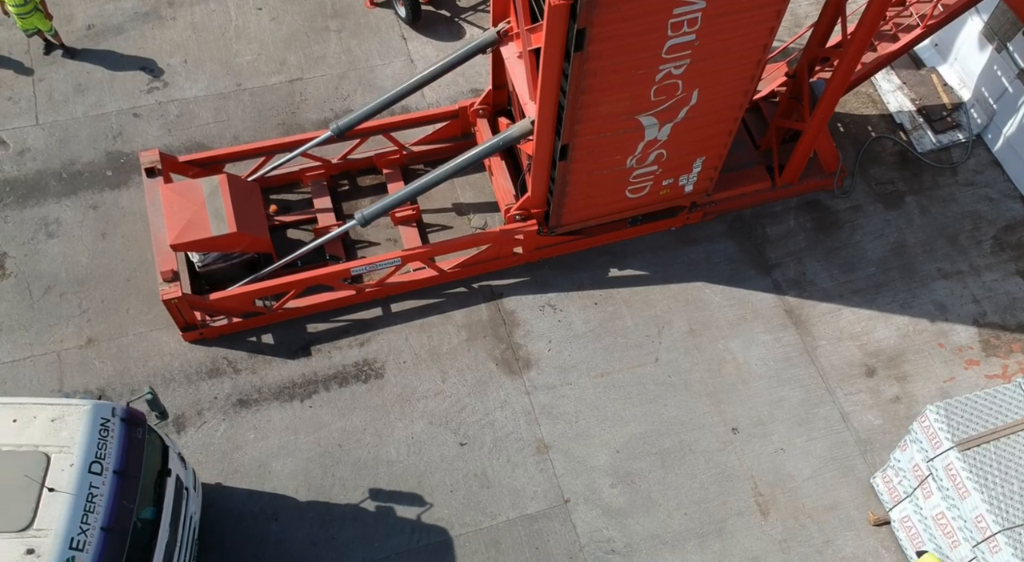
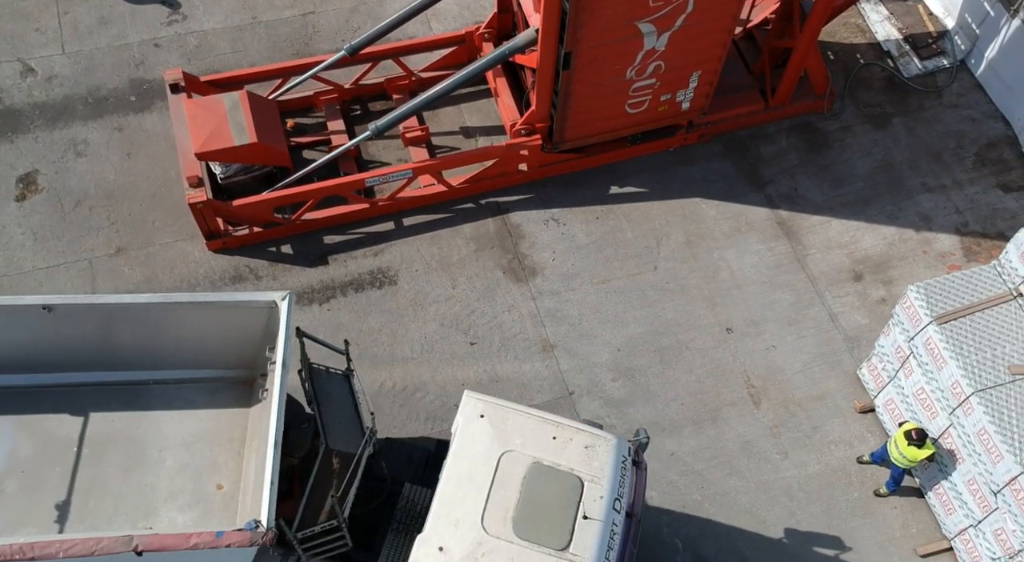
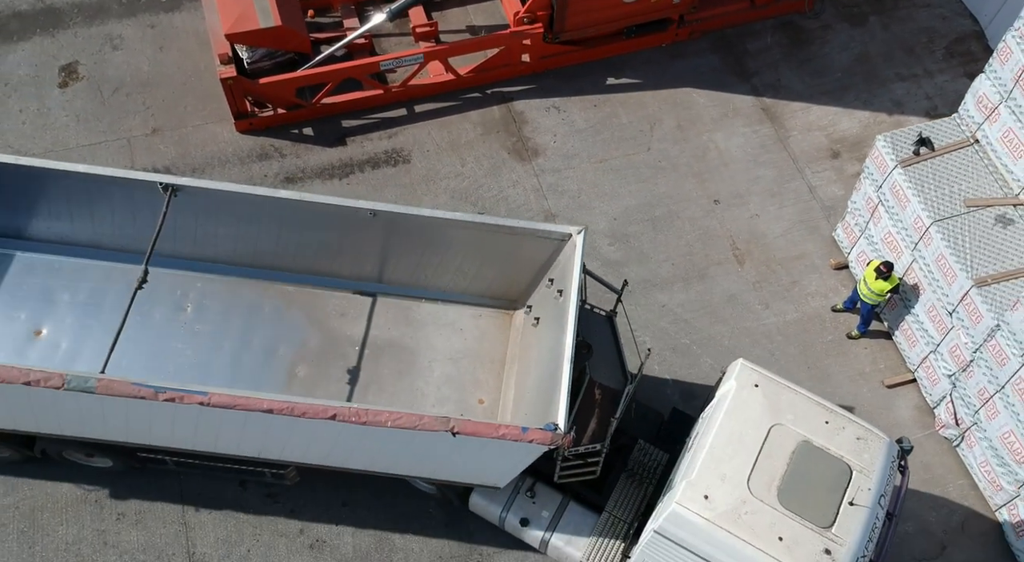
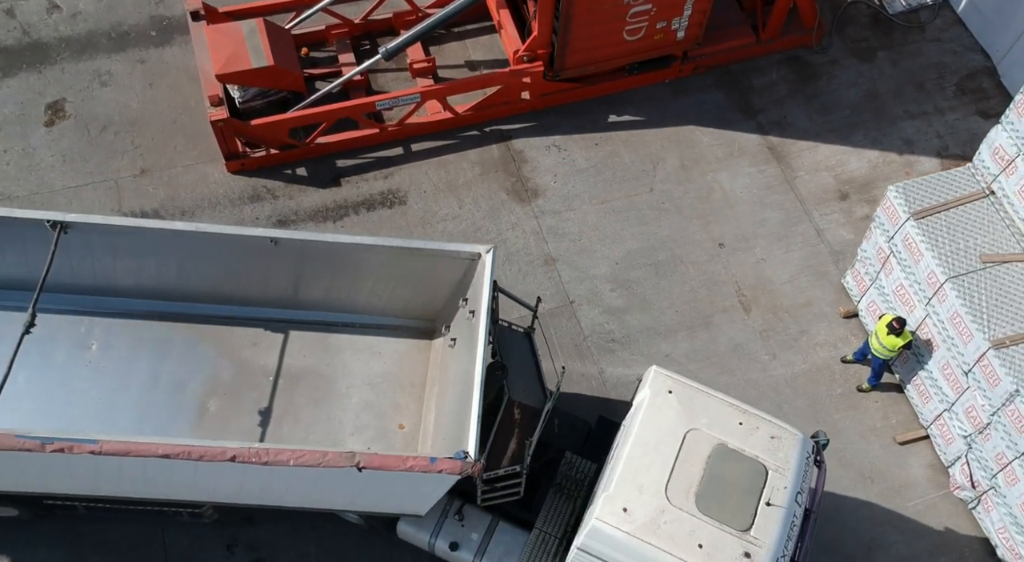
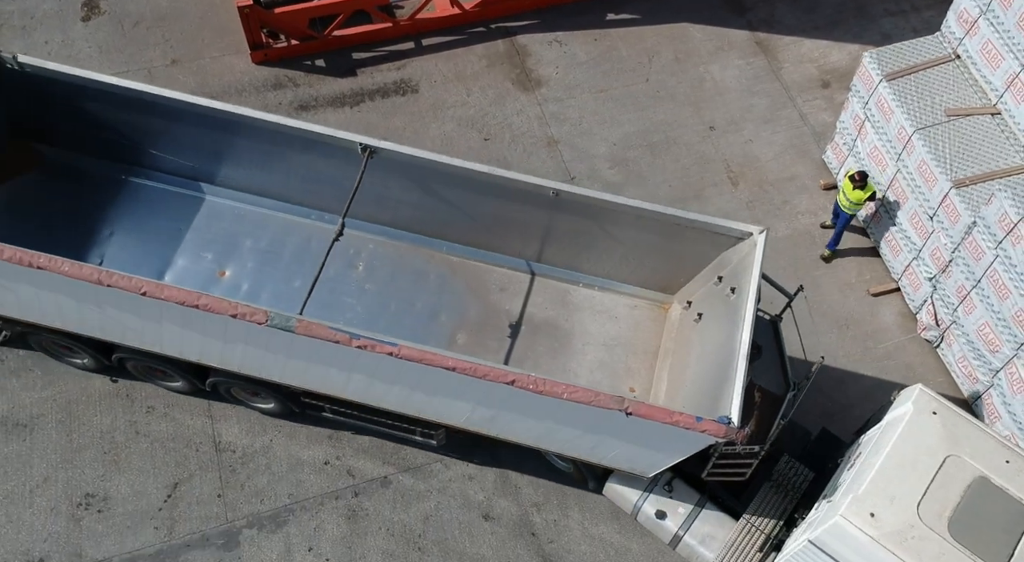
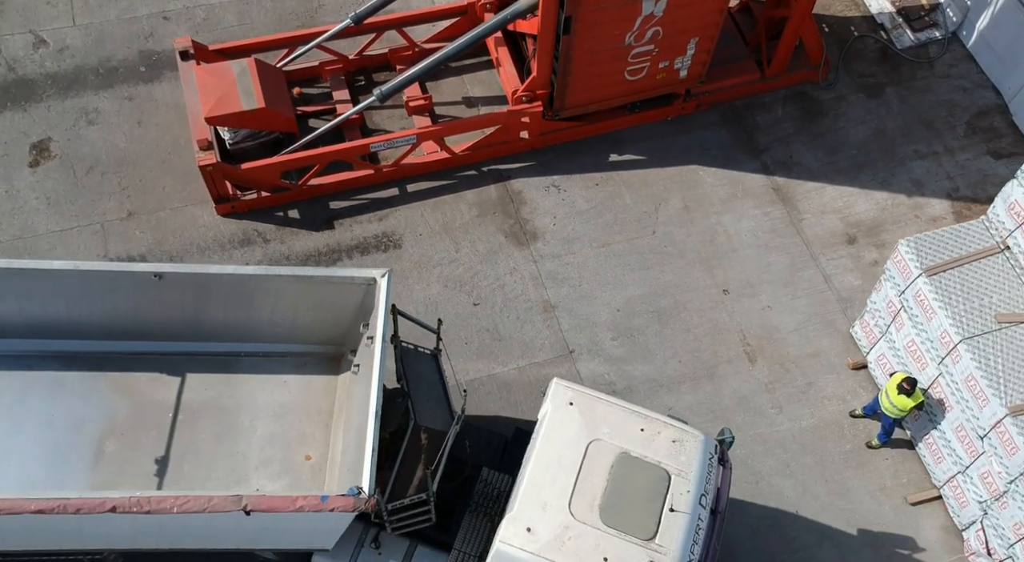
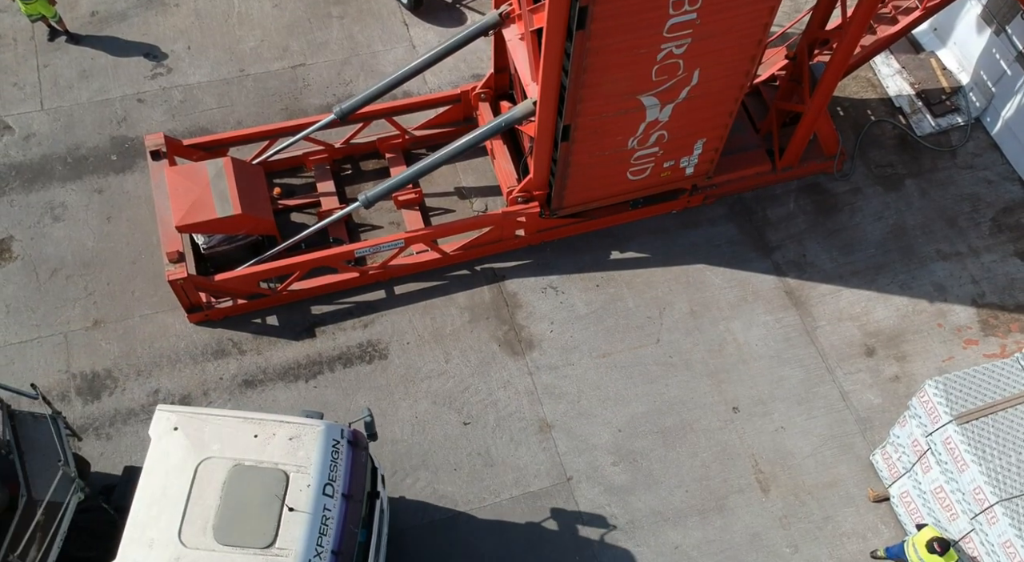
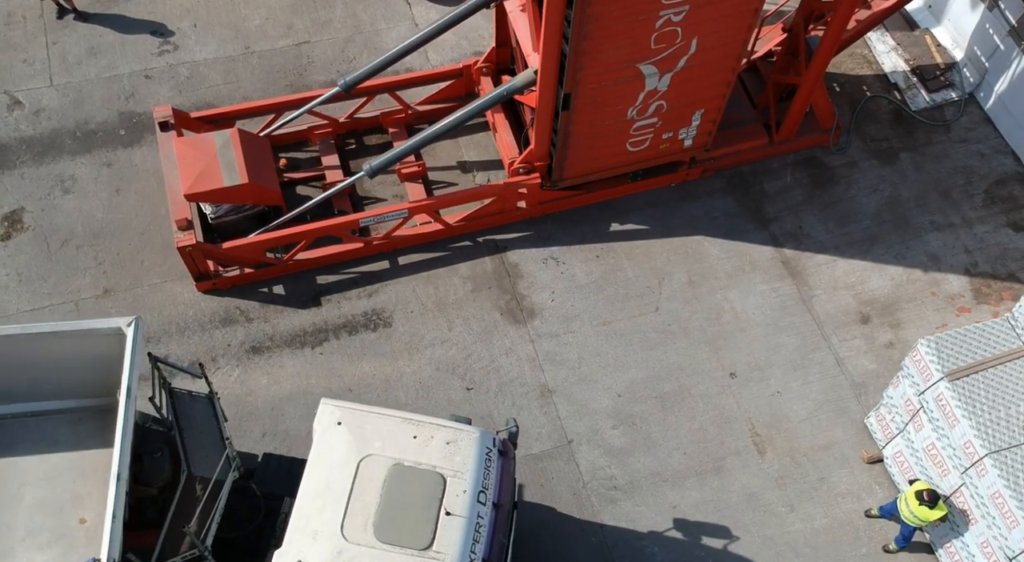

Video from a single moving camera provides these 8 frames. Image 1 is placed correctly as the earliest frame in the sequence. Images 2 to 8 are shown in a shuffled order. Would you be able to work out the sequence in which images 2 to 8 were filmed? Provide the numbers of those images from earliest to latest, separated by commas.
7, 8, 2, 6, 4, 3, 5
